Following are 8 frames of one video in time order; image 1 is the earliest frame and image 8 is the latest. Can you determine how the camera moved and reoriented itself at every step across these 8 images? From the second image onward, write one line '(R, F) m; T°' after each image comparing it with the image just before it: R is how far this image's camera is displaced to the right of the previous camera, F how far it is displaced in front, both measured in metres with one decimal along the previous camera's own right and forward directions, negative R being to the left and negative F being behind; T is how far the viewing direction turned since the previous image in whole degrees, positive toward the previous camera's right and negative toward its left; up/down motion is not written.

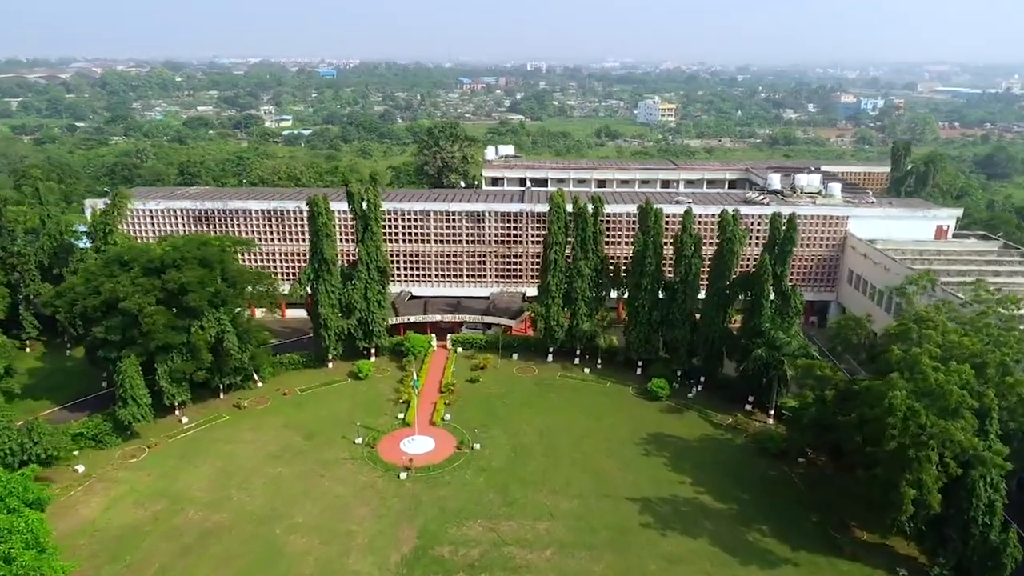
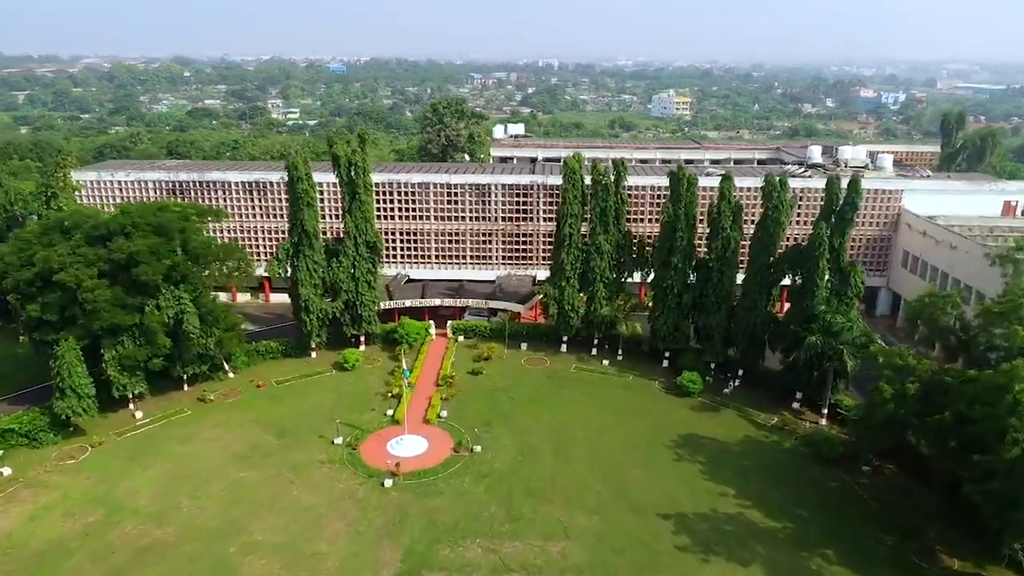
(+0.1, +5.7) m; -1°
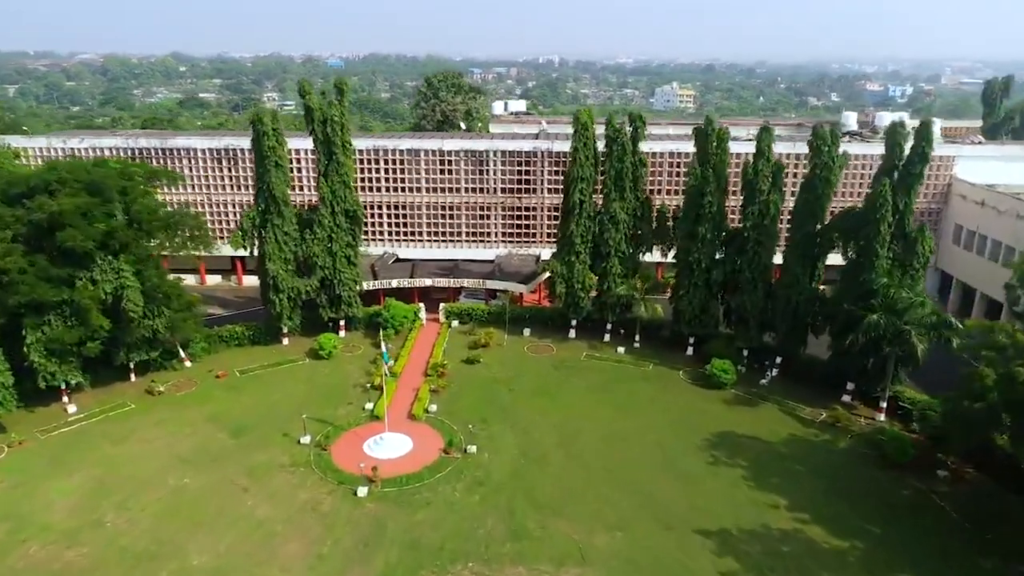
(-0.1, +5.2) m; 0°
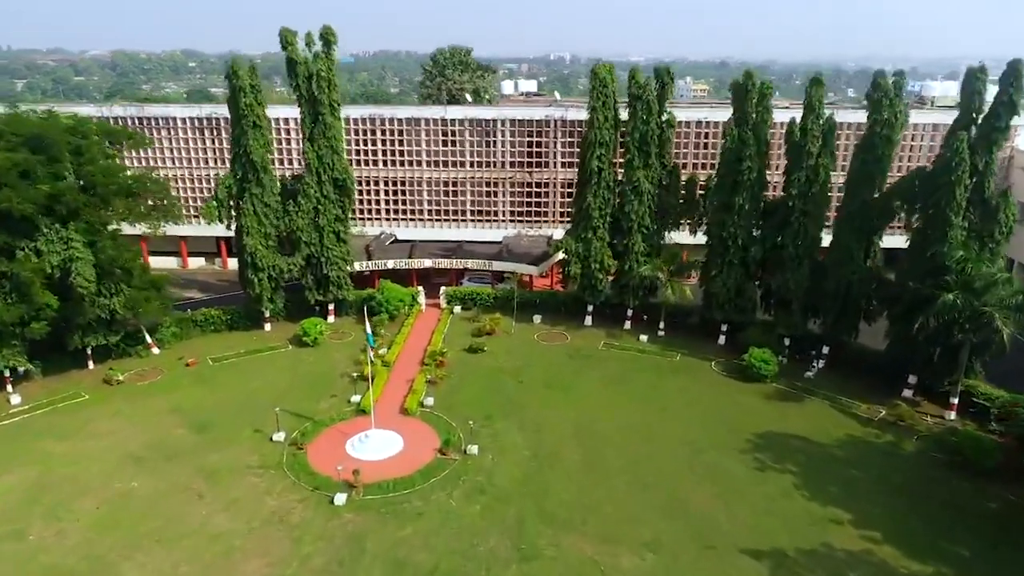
(0.0, +3.9) m; -1°
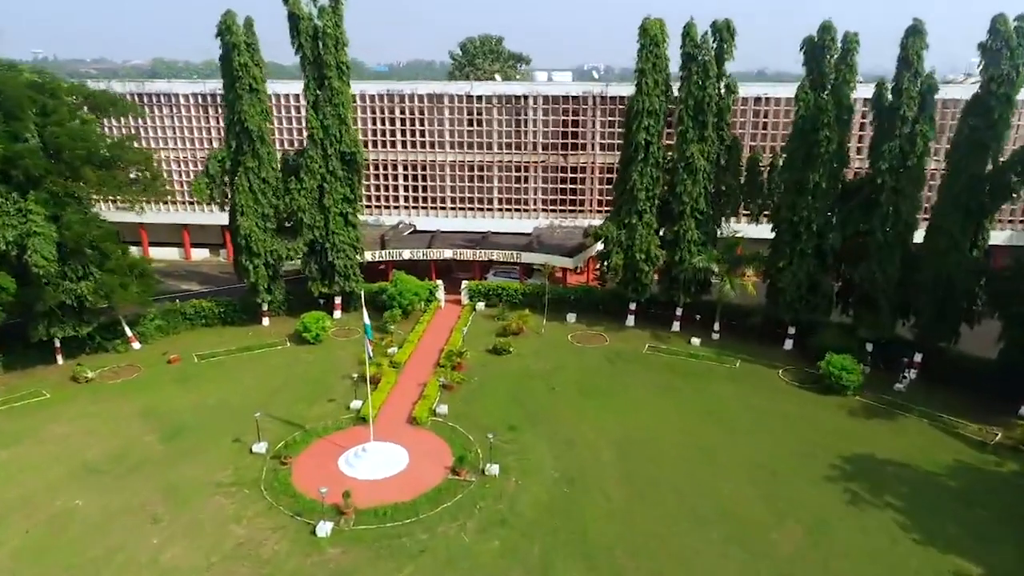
(0.0, +4.0) m; -2°
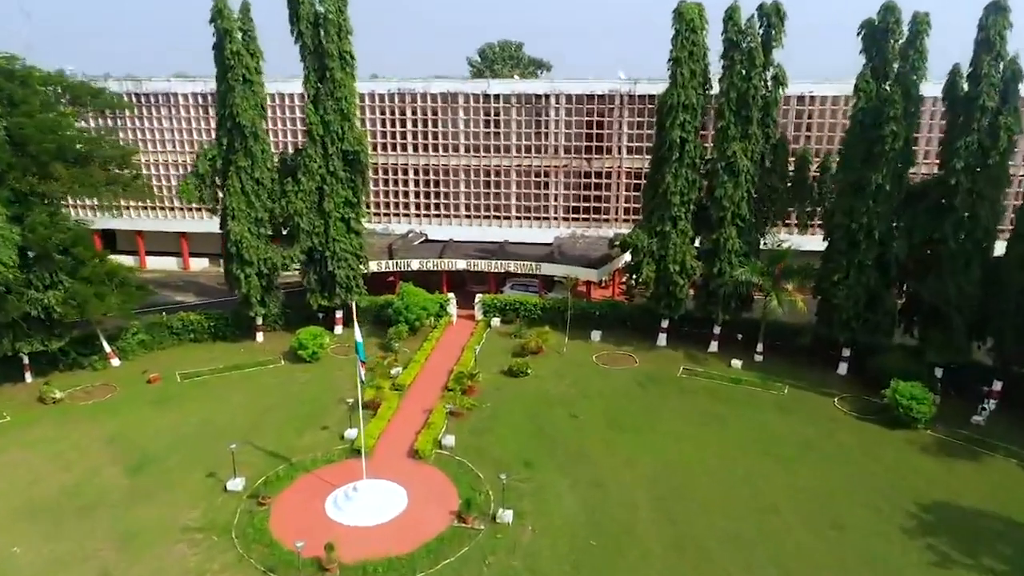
(0.0, +2.7) m; -2°
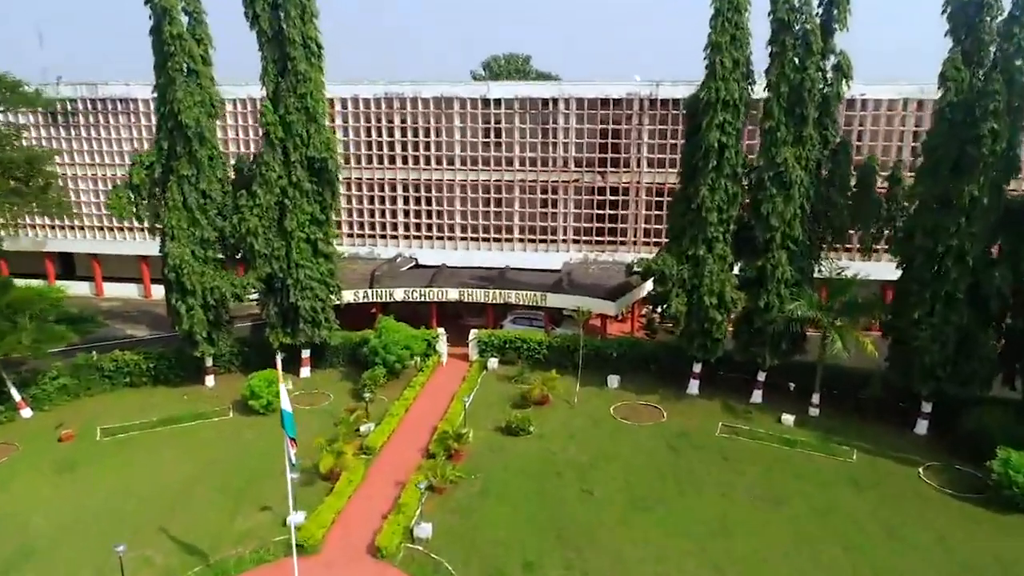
(+0.3, +4.2) m; -1°
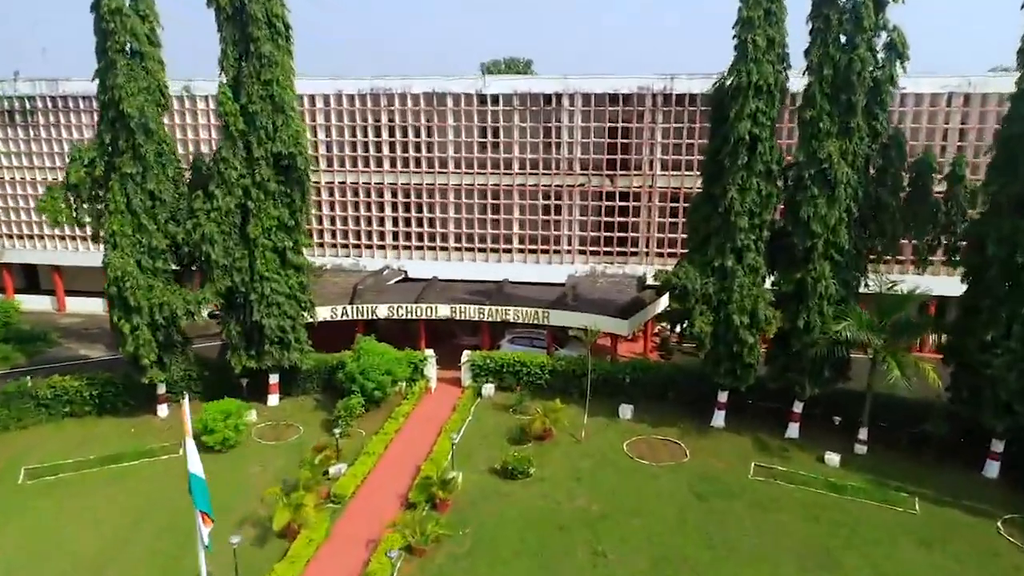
(+0.1, +2.7) m; 0°
